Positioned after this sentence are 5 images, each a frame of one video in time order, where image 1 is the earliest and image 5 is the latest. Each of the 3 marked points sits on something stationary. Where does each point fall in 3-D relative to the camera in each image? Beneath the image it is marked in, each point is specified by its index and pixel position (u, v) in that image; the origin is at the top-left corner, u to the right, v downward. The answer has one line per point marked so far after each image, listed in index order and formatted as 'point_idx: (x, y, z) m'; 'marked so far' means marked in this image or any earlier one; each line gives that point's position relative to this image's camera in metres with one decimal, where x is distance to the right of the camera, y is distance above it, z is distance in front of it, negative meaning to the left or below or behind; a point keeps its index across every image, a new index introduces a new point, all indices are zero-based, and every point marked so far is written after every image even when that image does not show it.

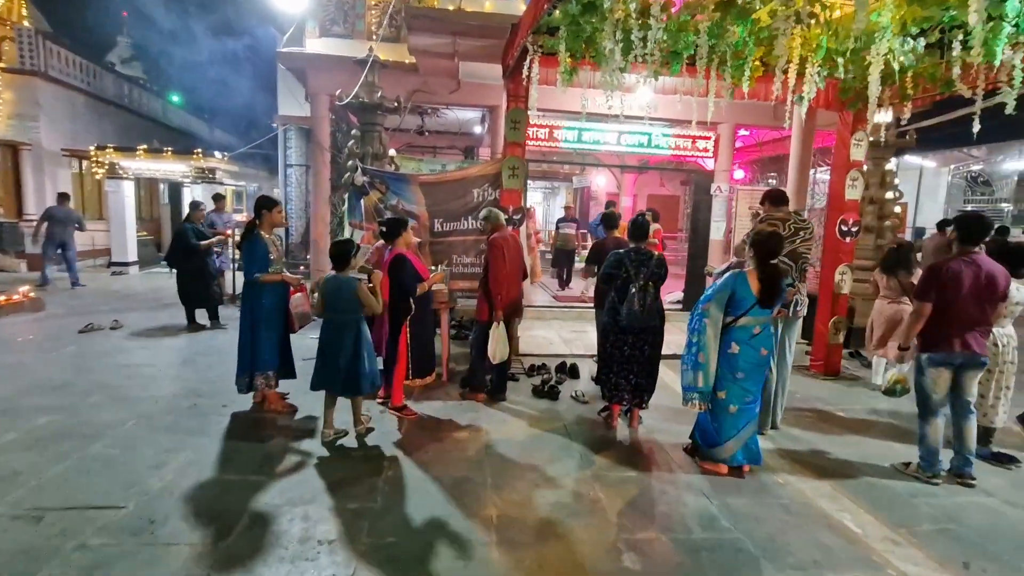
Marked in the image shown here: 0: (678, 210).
0: (+4.8, +2.3, +14.6) m
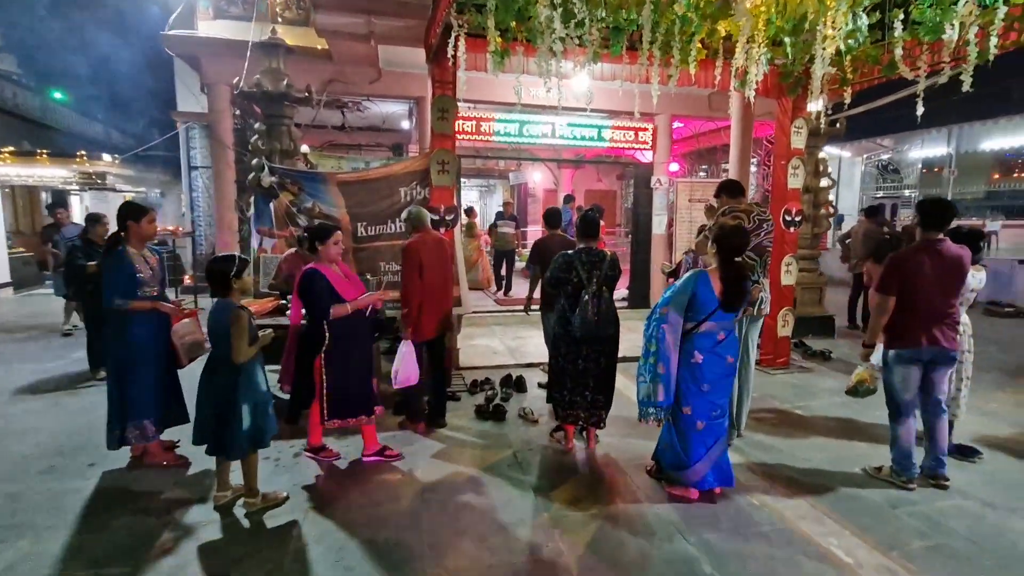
0: (+3.0, +2.4, +14.5) m
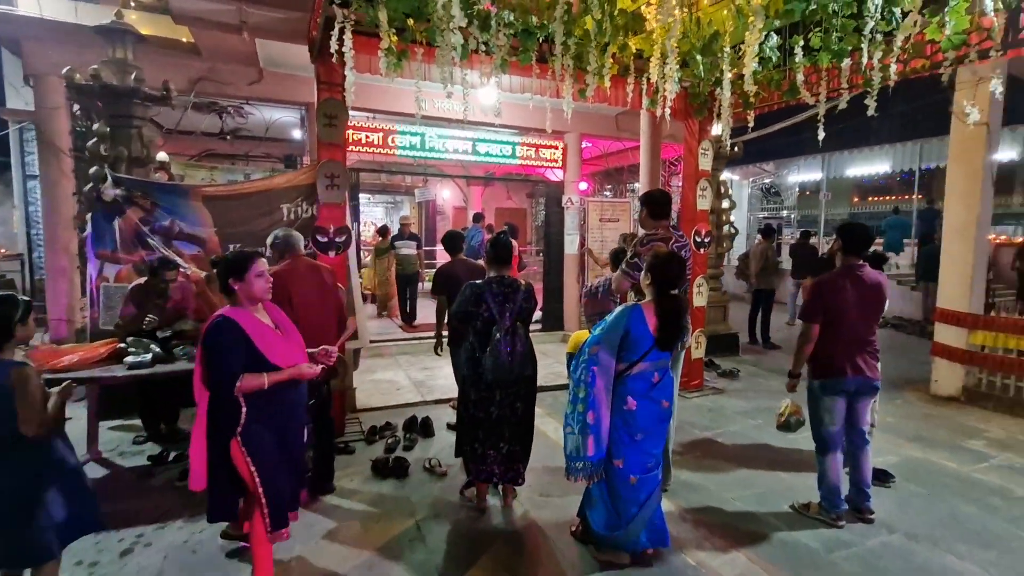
0: (+0.4, +1.9, +14.3) m
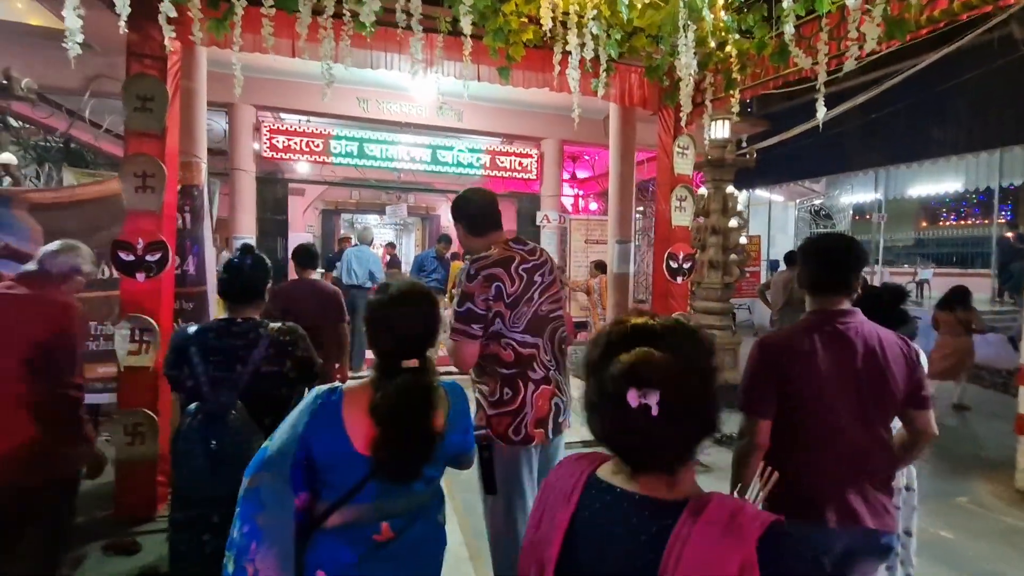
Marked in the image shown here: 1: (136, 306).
0: (+0.6, +1.1, +13.1) m
1: (-2.5, -0.1, +3.3) m
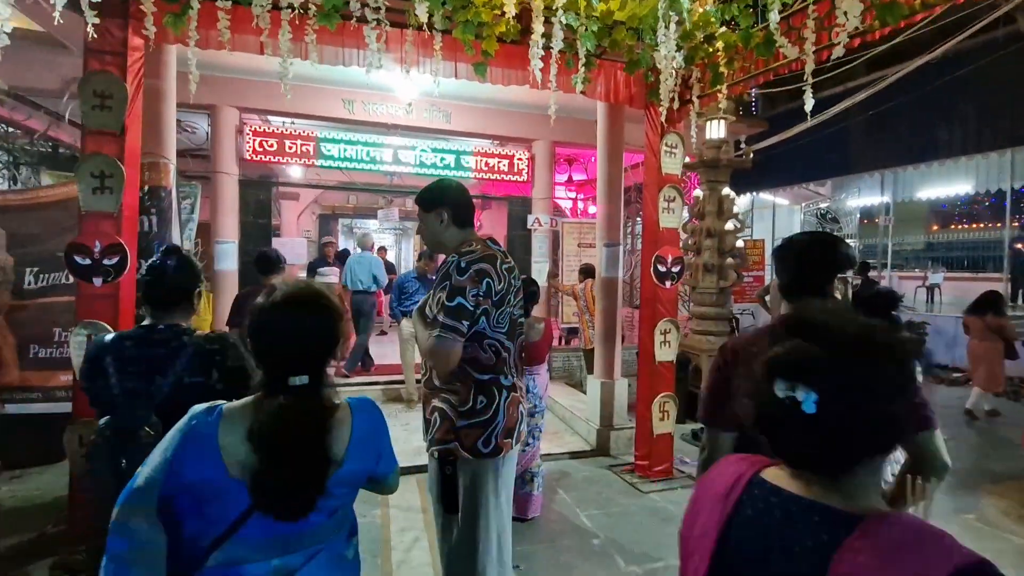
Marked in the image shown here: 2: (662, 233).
0: (+0.5, +1.0, +12.9) m
1: (-2.7, -0.1, +3.2) m
2: (+1.3, +0.5, +4.3) m
